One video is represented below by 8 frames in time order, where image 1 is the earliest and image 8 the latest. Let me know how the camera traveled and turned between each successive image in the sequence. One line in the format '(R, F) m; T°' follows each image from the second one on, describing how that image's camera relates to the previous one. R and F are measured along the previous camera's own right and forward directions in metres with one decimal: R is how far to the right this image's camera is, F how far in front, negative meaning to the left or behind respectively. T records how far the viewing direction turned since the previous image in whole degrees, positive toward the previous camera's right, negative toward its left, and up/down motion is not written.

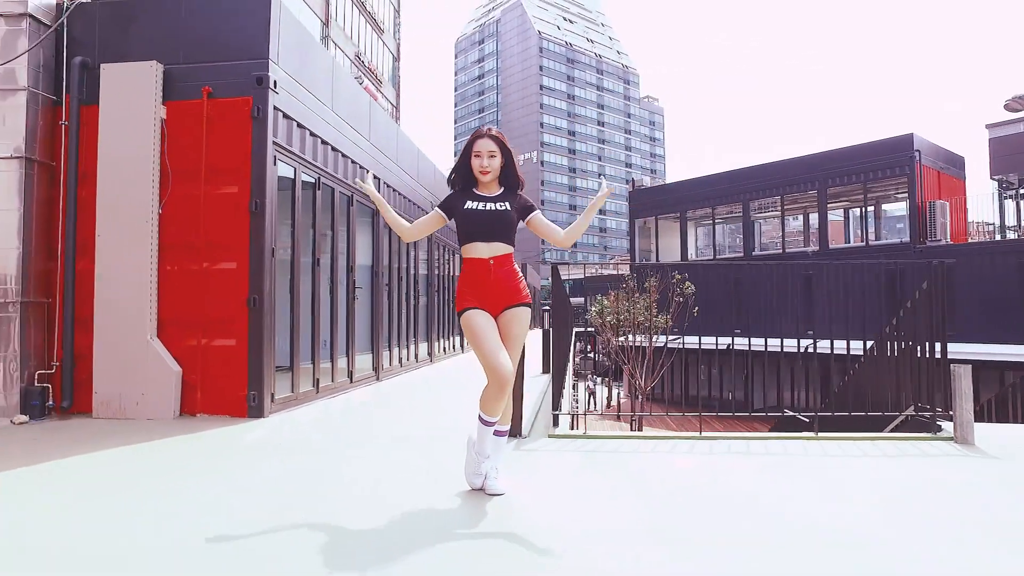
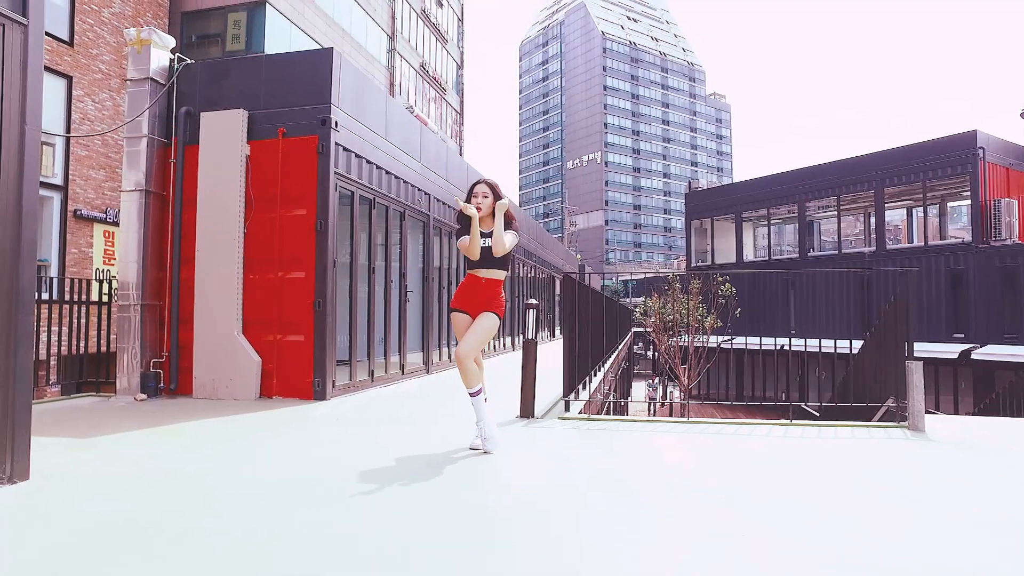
(+0.5, -0.8) m; -7°
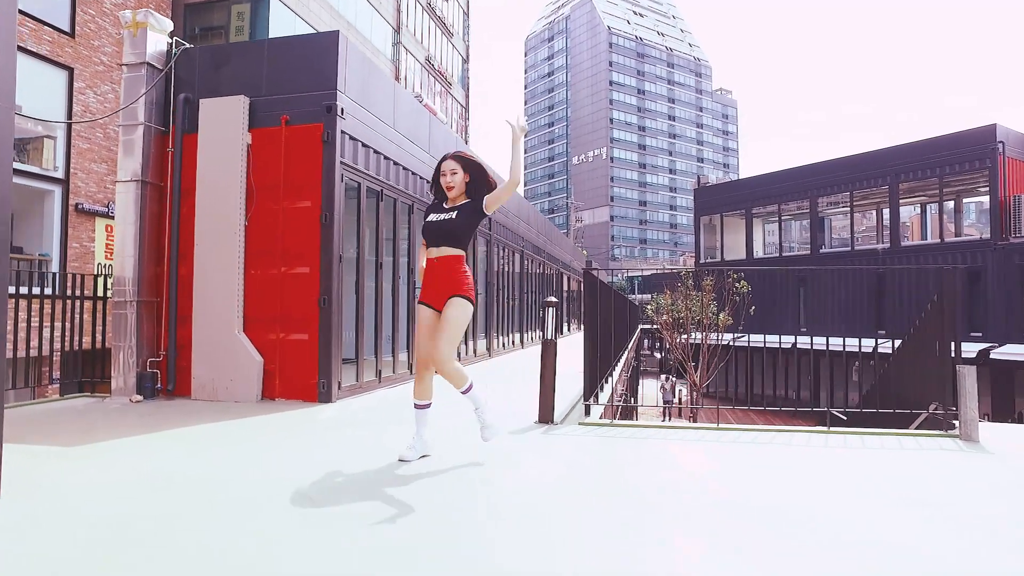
(-0.1, +0.3) m; 0°
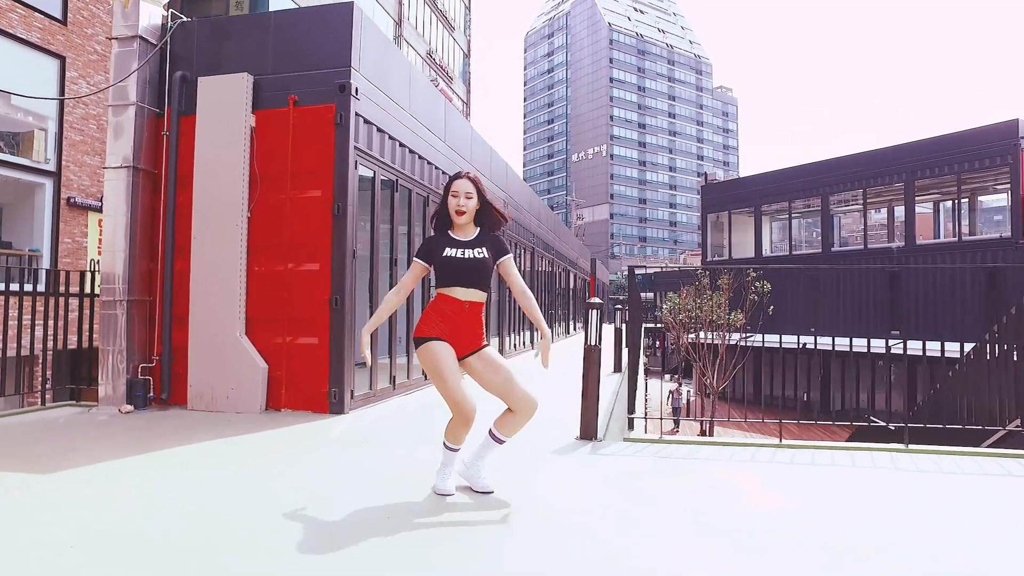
(-0.3, +0.6) m; 0°
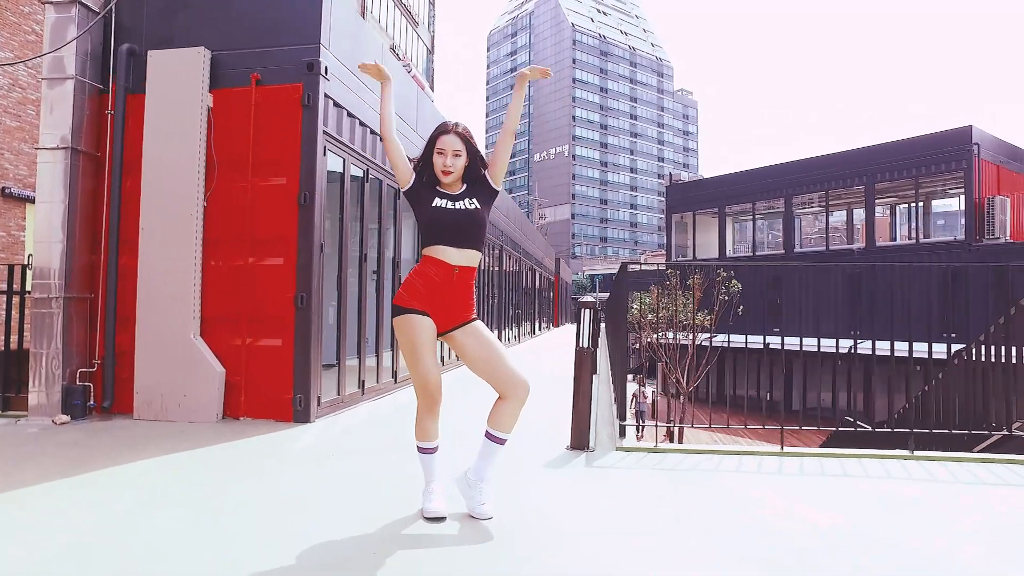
(-0.2, +0.3) m; +4°
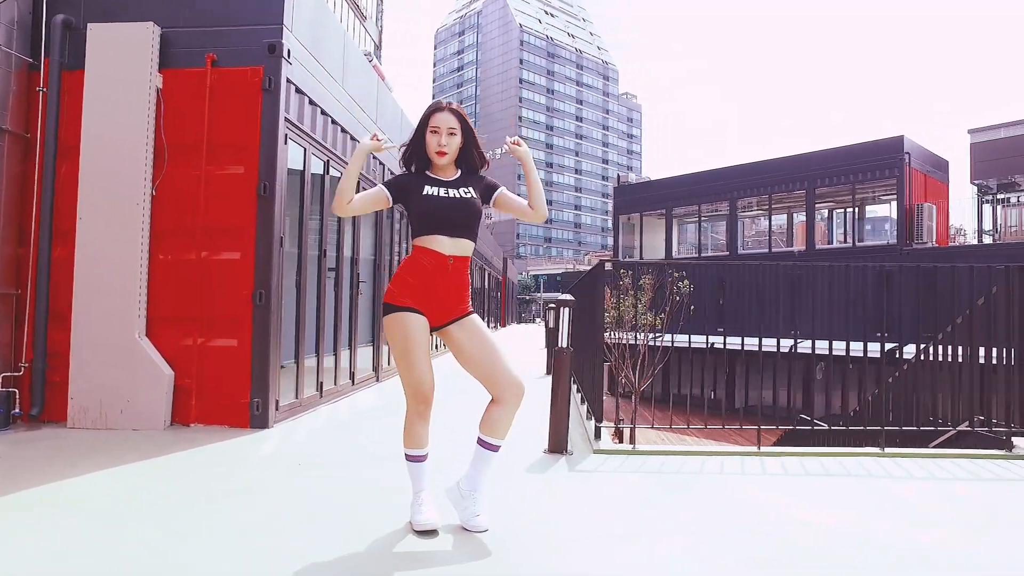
(-0.2, +0.1) m; +6°
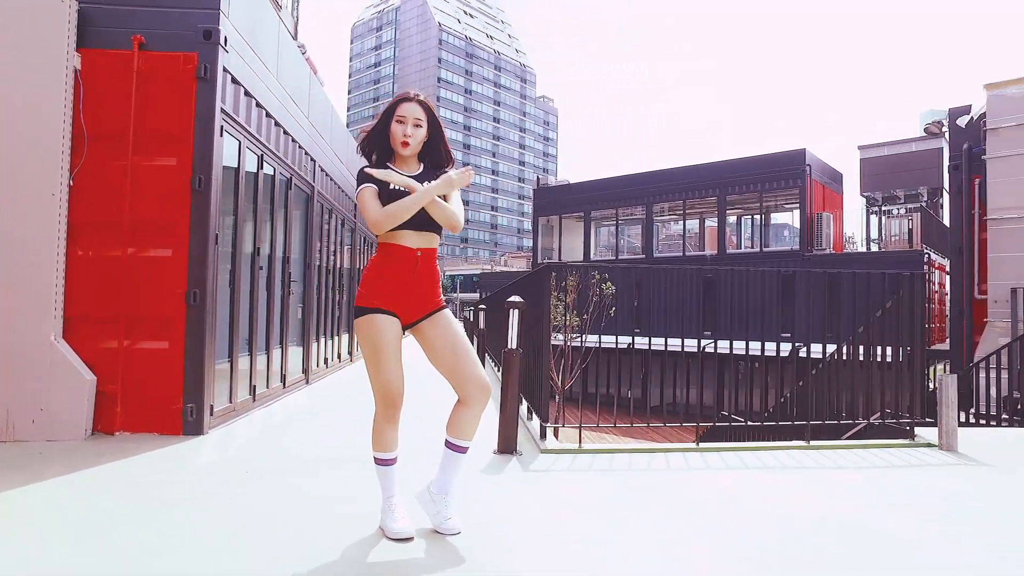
(-0.2, -0.1) m; +8°
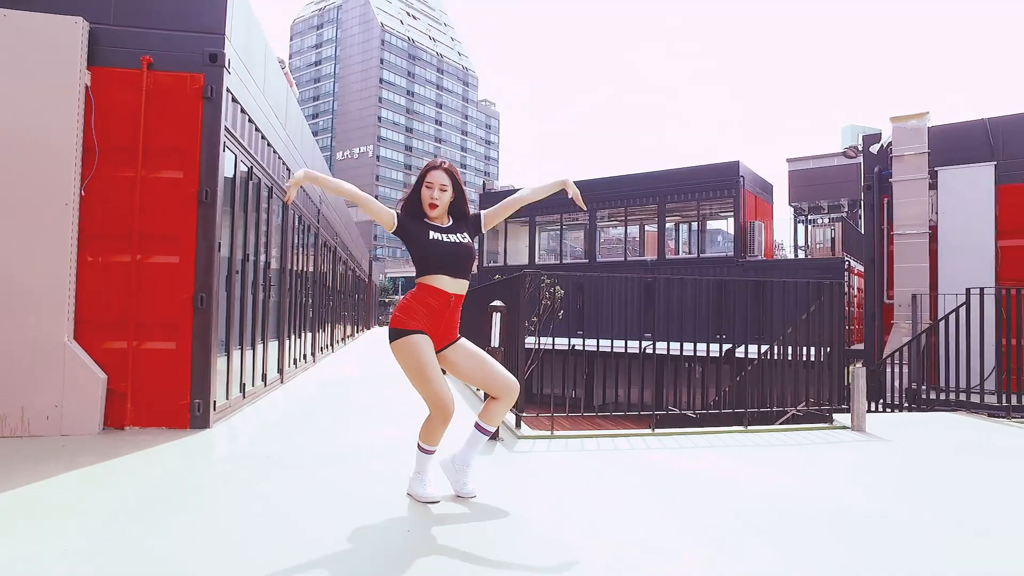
(-0.3, -0.5) m; +6°
